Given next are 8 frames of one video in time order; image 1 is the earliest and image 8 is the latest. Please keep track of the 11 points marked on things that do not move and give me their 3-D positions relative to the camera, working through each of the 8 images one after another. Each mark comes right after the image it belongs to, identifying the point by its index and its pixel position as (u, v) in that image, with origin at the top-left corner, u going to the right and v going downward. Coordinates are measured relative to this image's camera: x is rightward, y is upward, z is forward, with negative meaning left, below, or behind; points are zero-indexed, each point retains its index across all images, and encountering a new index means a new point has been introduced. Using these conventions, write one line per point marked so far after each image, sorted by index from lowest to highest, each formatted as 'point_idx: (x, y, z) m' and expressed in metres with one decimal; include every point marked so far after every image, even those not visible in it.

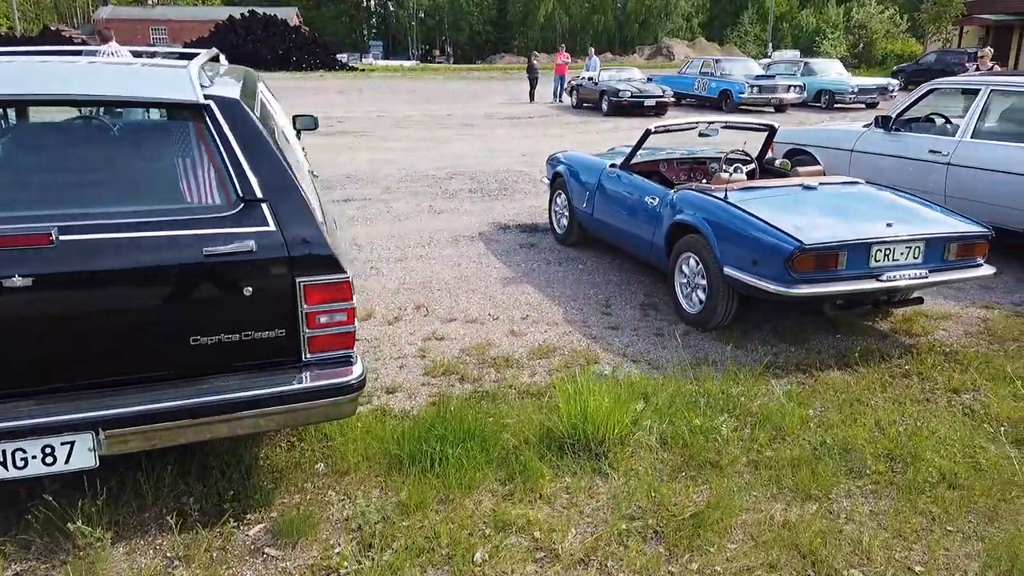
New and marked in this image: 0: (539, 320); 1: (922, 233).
0: (+0.2, -0.2, +5.1) m
1: (+2.4, +0.3, +4.4) m
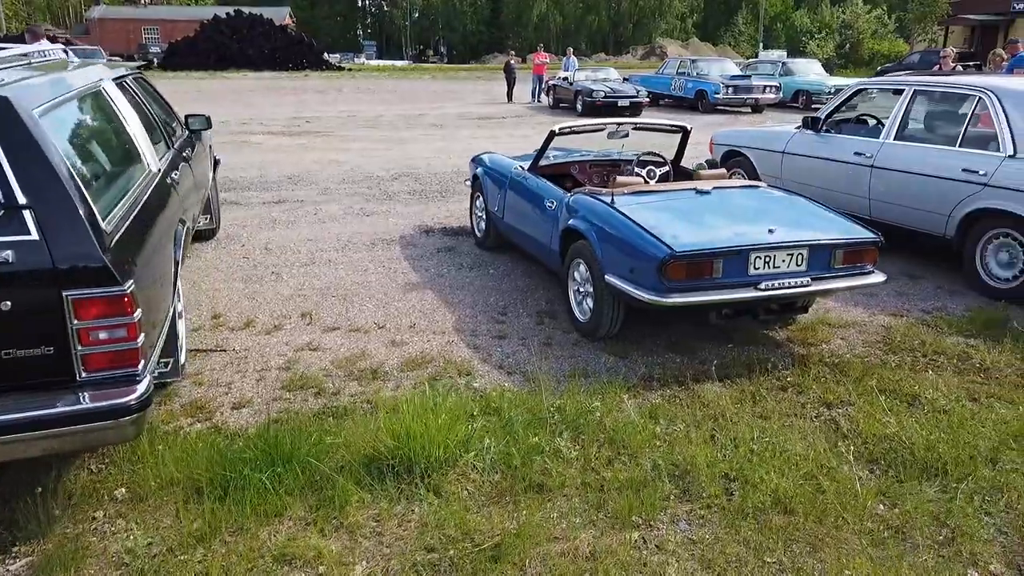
0: (-0.6, -0.3, +4.9) m
1: (+1.7, +0.3, +4.2) m
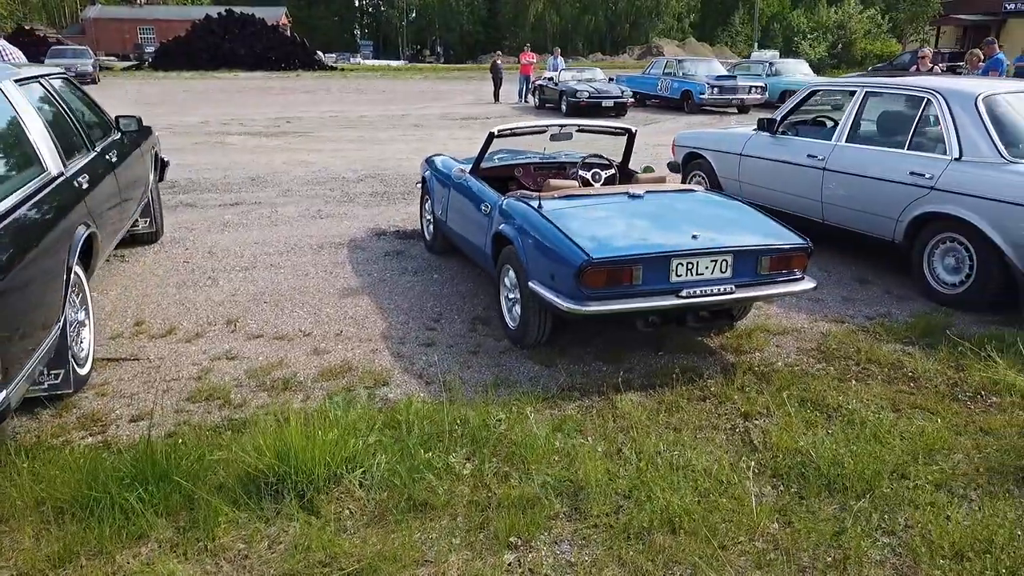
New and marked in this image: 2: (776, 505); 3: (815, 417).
0: (-1.0, -0.3, +4.8) m
1: (+1.2, +0.2, +4.1) m
2: (+1.1, -0.9, +2.9) m
3: (+1.5, -0.7, +3.7) m
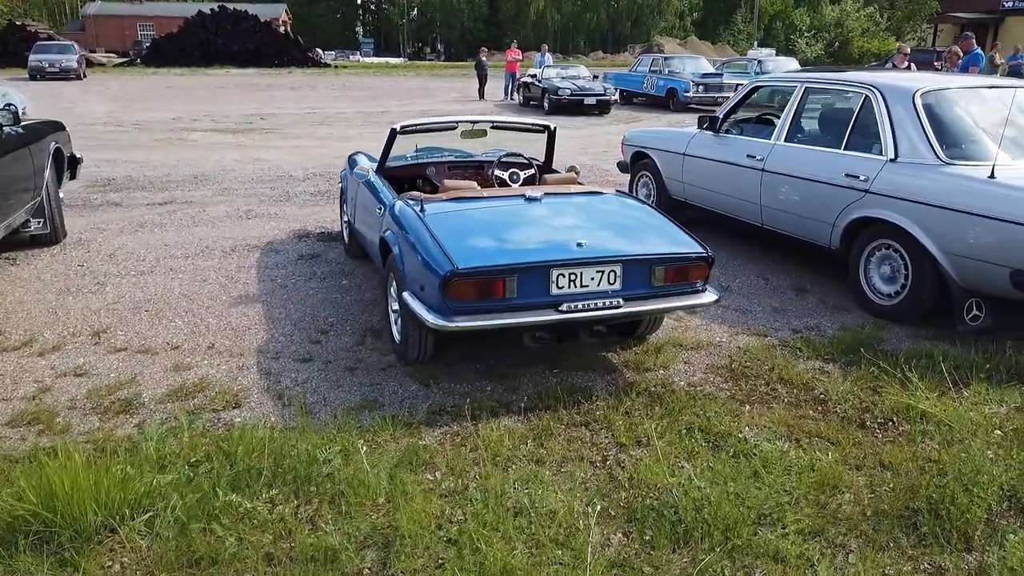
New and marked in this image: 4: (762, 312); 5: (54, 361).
0: (-1.7, -0.4, +4.4) m
1: (+0.5, +0.2, +3.7) m
2: (+0.4, -0.9, +2.5) m
3: (+0.8, -0.7, +3.3) m
4: (+1.8, -0.2, +5.3) m
5: (-2.6, -0.4, +4.2) m
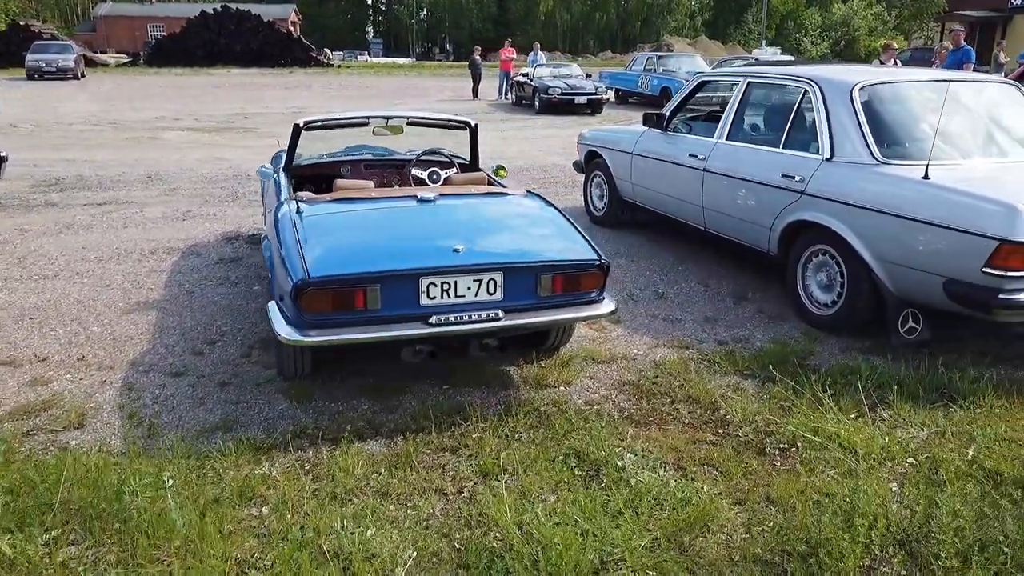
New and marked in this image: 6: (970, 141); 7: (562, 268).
0: (-2.3, -0.4, +4.1) m
1: (-0.1, +0.1, +3.4) m
2: (-0.3, -1.0, +2.2) m
3: (+0.2, -0.8, +3.0) m
4: (+1.2, -0.2, +5.0) m
5: (-3.2, -0.5, +3.9) m
6: (+3.0, +0.9, +4.8) m
7: (+0.2, +0.1, +3.5) m
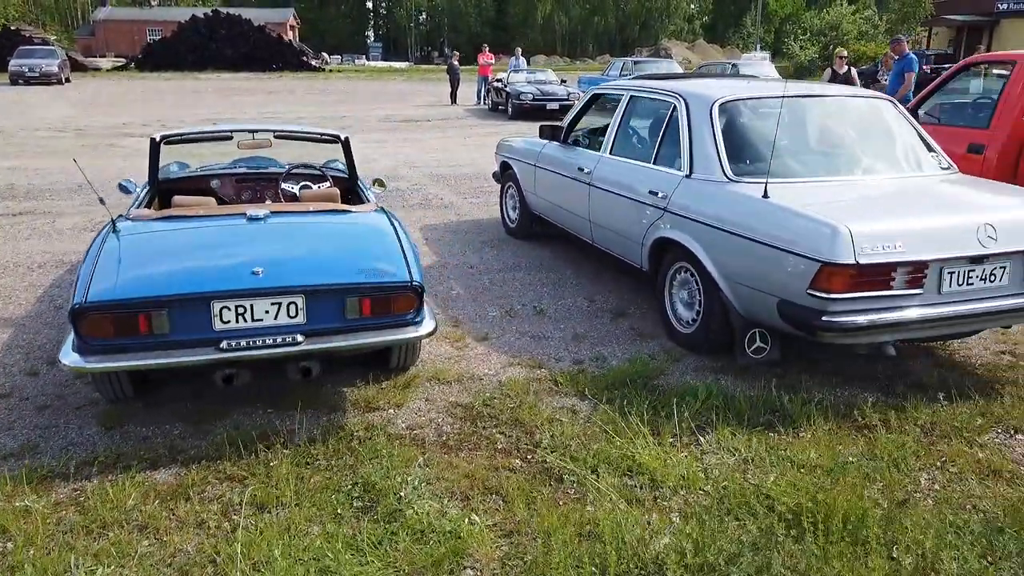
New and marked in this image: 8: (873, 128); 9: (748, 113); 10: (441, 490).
0: (-3.2, -0.5, +4.0) m
1: (-1.0, 0.0, +3.3) m
2: (-1.2, -1.1, +2.1) m
3: (-0.7, -0.9, +2.9) m
4: (+0.3, -0.3, +4.9) m
5: (-4.1, -0.6, +3.9) m
6: (+2.1, +0.8, +4.7) m
7: (-0.7, 0.0, +3.4) m
8: (+2.4, +1.1, +5.0) m
9: (+1.5, +1.1, +4.7) m
10: (-0.3, -0.8, +3.1) m
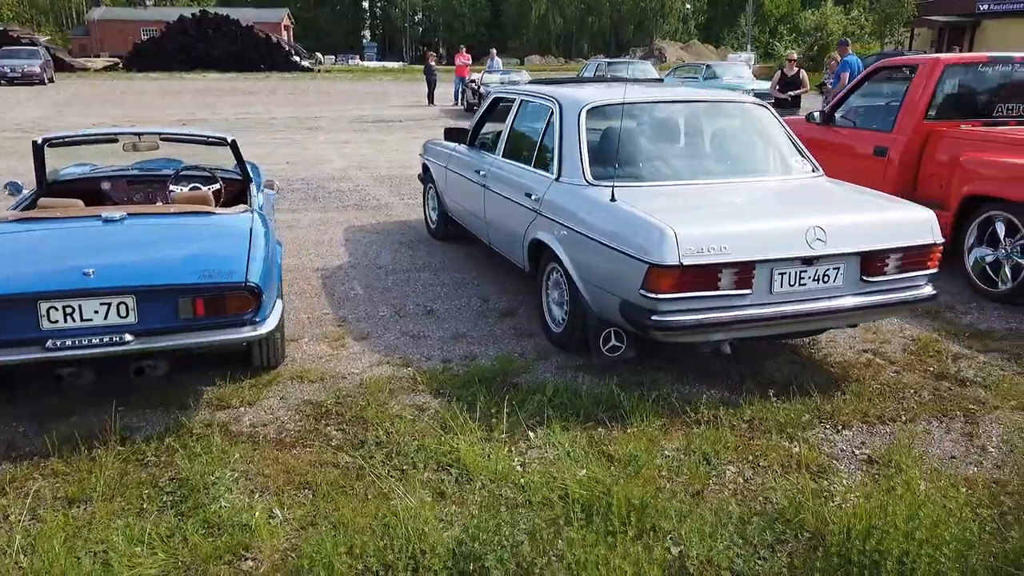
0: (-4.1, -0.5, +4.1) m
1: (-1.8, 0.0, +3.4) m
2: (-2.0, -1.1, +2.2) m
3: (-1.5, -0.9, +3.0) m
4: (-0.5, -0.3, +5.0) m
5: (-5.0, -0.6, +3.9) m
6: (+1.3, +0.8, +4.8) m
7: (-1.5, 0.0, +3.5) m
8: (+1.6, +1.1, +5.1) m
9: (+0.7, +1.1, +4.8) m
10: (-1.1, -0.8, +3.2) m
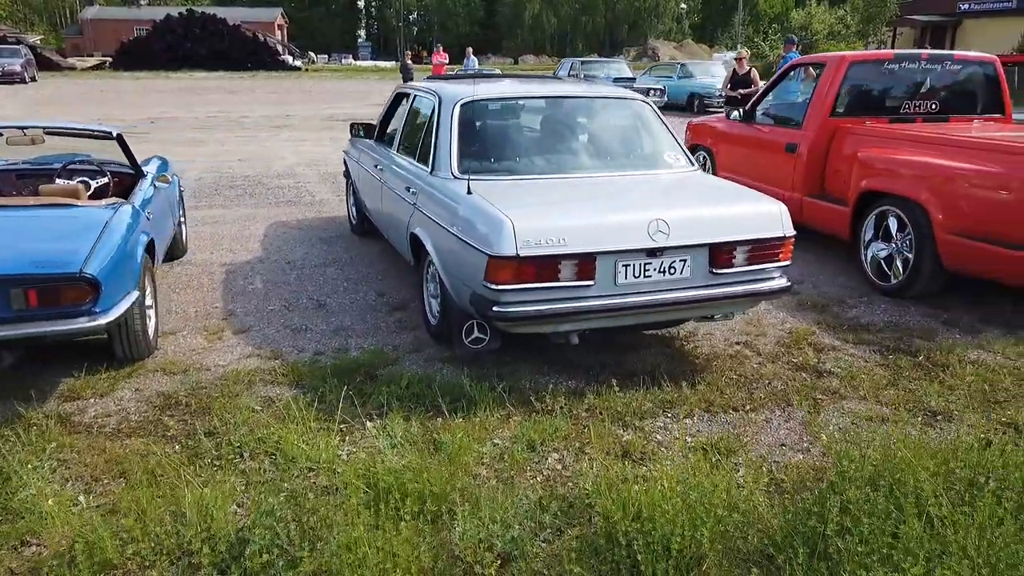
0: (-4.9, -0.5, +4.1) m
1: (-2.6, +0.1, +3.4) m
2: (-2.8, -1.0, +2.2) m
3: (-2.3, -0.8, +3.0) m
4: (-1.3, -0.3, +5.0) m
5: (-5.8, -0.5, +3.9) m
6: (+0.5, +0.9, +4.9) m
7: (-2.3, 0.0, +3.5) m
8: (+0.8, +1.1, +5.1) m
9: (-0.1, +1.2, +4.9) m
10: (-1.9, -0.8, +3.2) m
